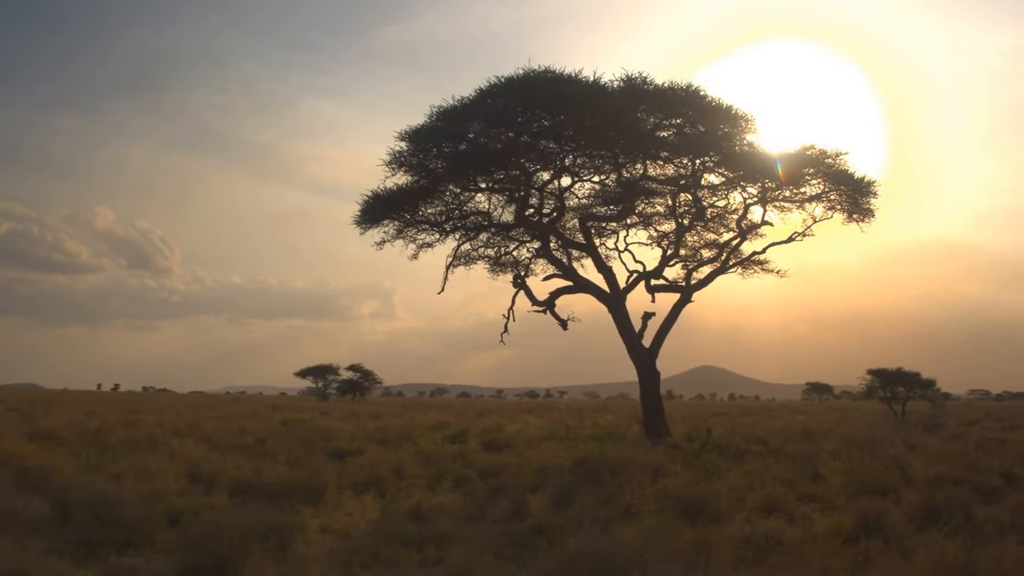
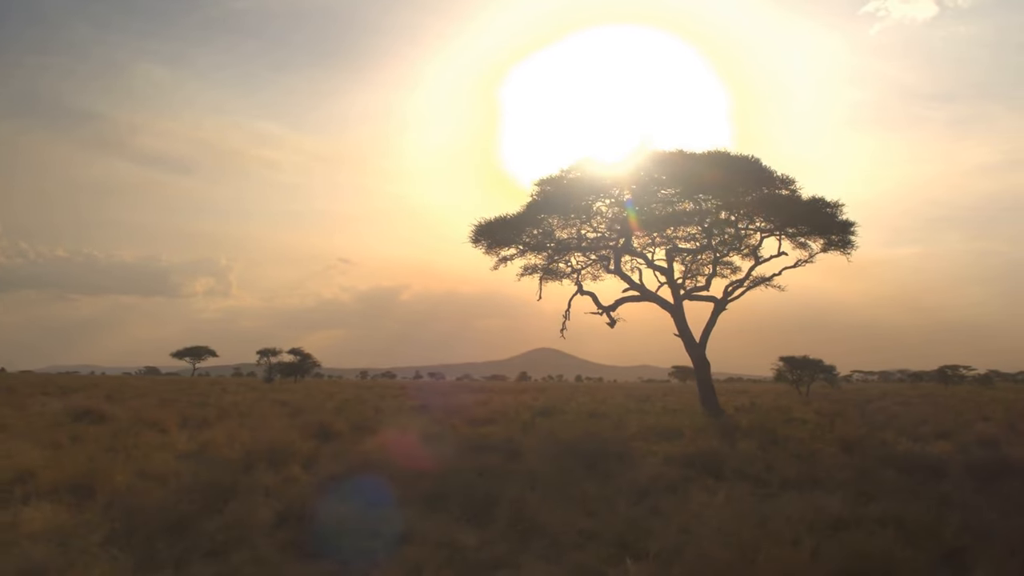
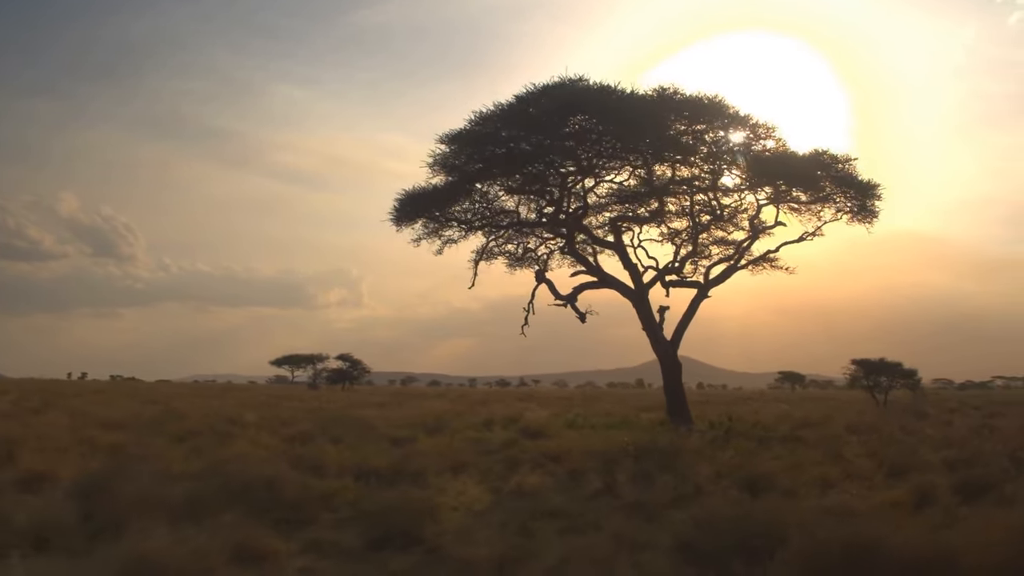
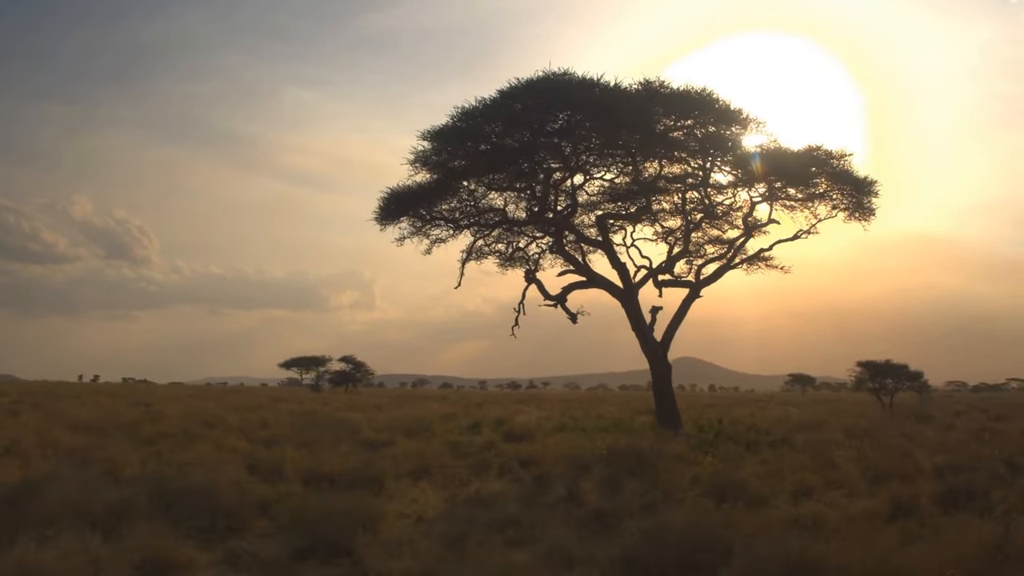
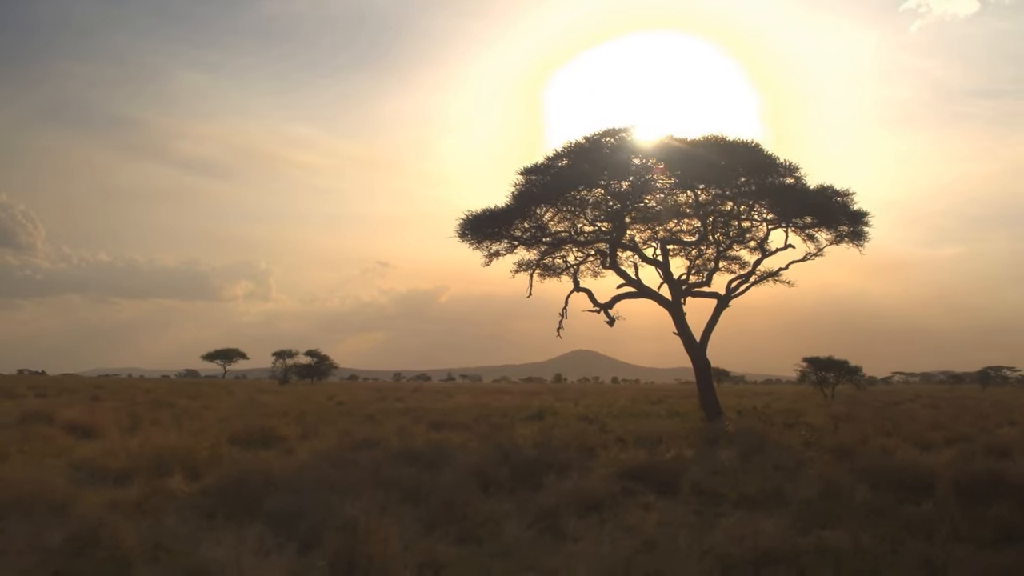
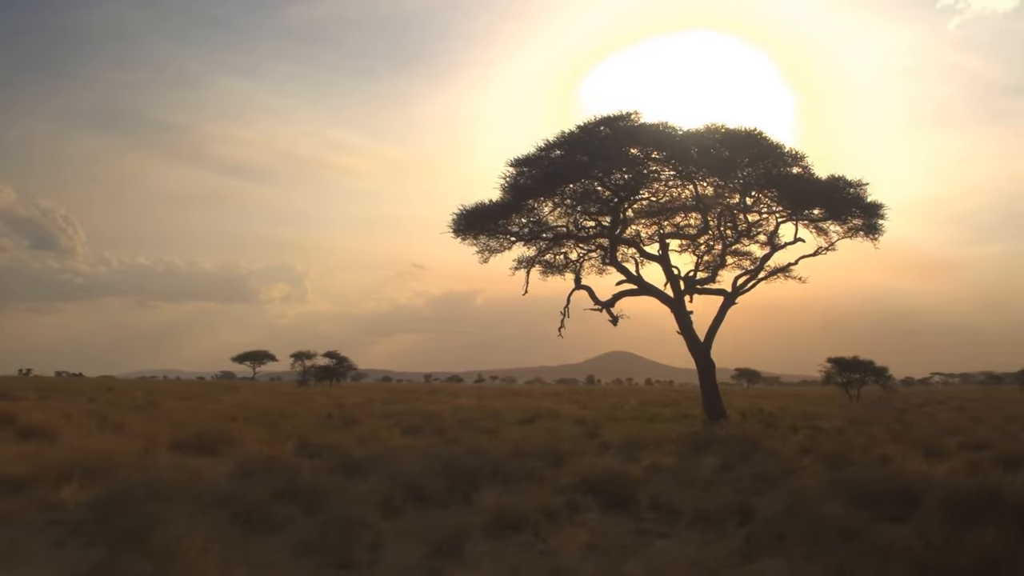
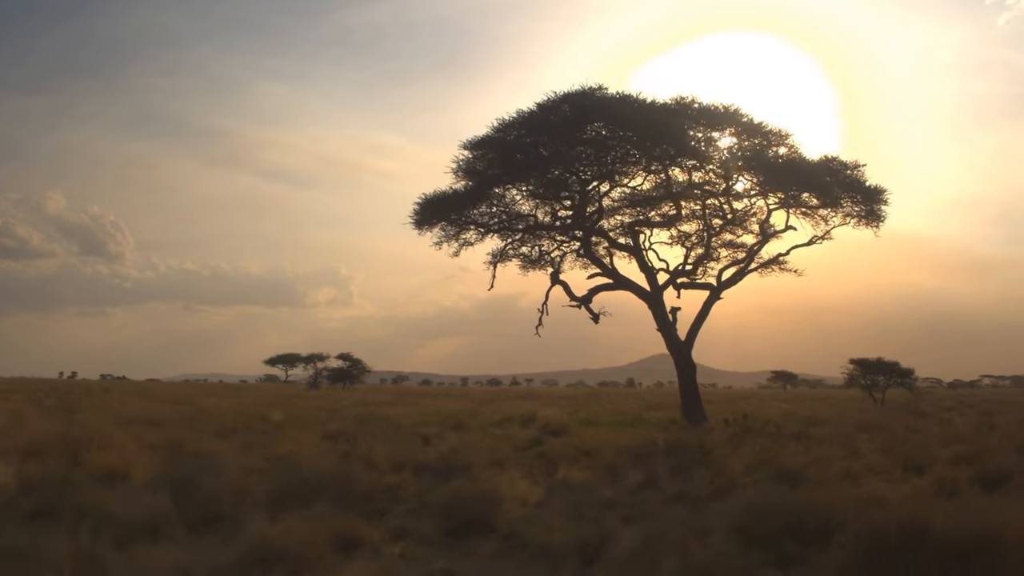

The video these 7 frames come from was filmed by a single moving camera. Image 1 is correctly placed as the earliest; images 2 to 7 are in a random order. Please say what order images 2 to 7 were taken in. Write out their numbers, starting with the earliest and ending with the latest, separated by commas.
4, 3, 7, 6, 5, 2
